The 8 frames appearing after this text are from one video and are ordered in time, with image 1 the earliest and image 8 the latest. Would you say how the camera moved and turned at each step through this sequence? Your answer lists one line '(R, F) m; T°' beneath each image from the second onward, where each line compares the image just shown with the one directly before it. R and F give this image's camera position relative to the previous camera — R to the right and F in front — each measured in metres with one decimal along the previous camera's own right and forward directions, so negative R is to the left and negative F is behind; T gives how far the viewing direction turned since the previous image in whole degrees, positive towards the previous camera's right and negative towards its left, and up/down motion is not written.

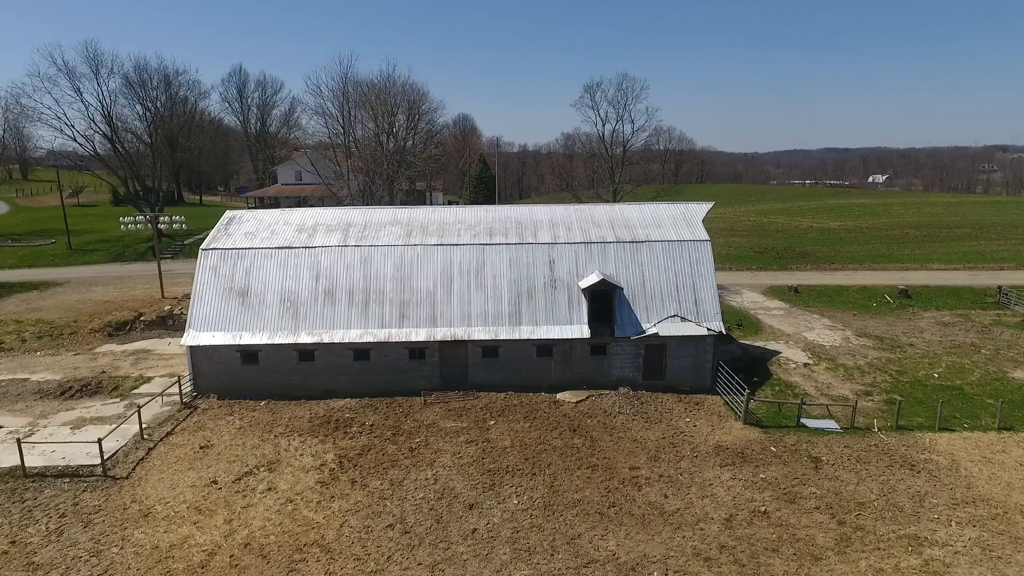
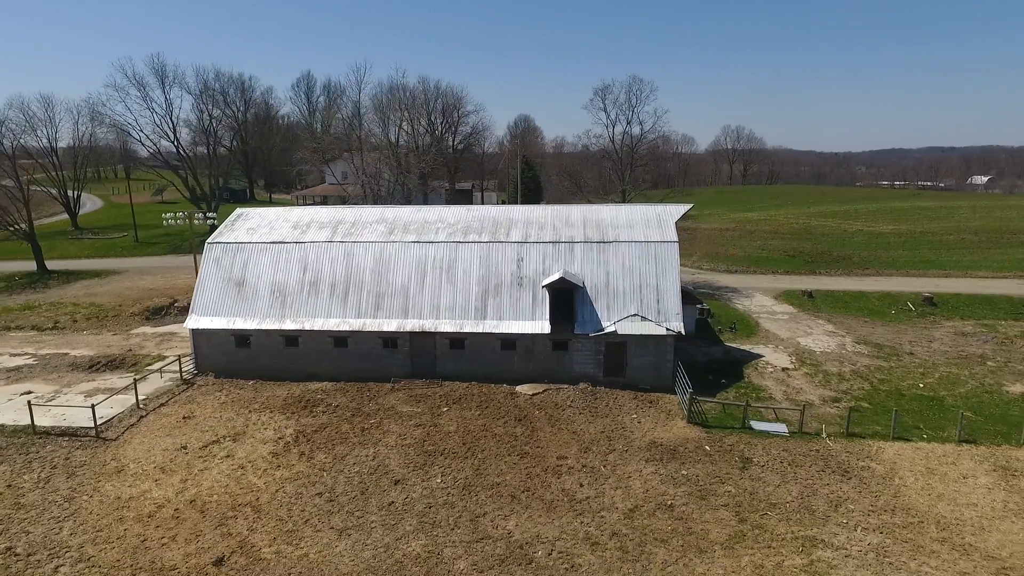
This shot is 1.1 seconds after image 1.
(+4.1, -0.8) m; -7°
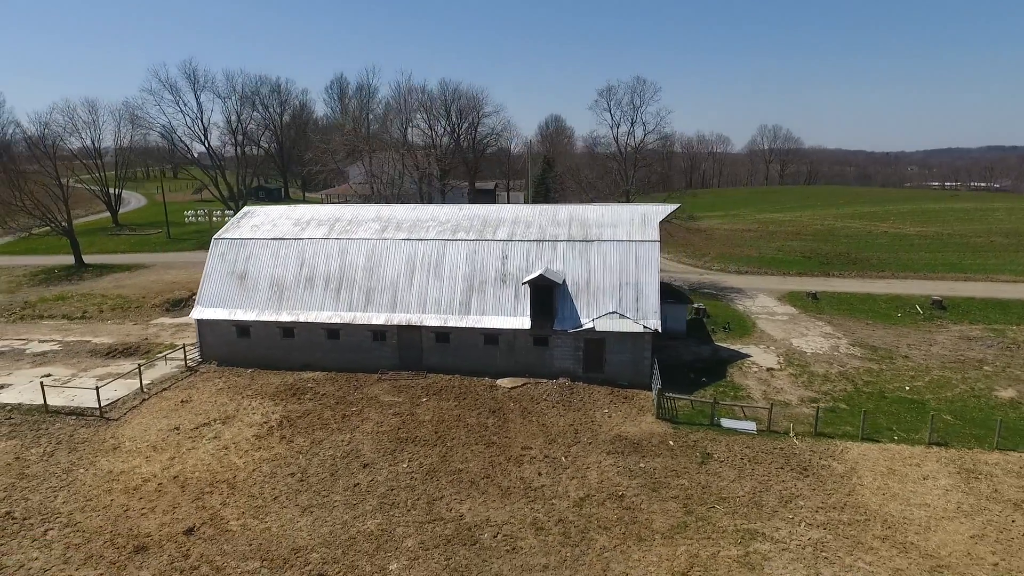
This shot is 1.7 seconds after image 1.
(+2.1, -0.6) m; -4°
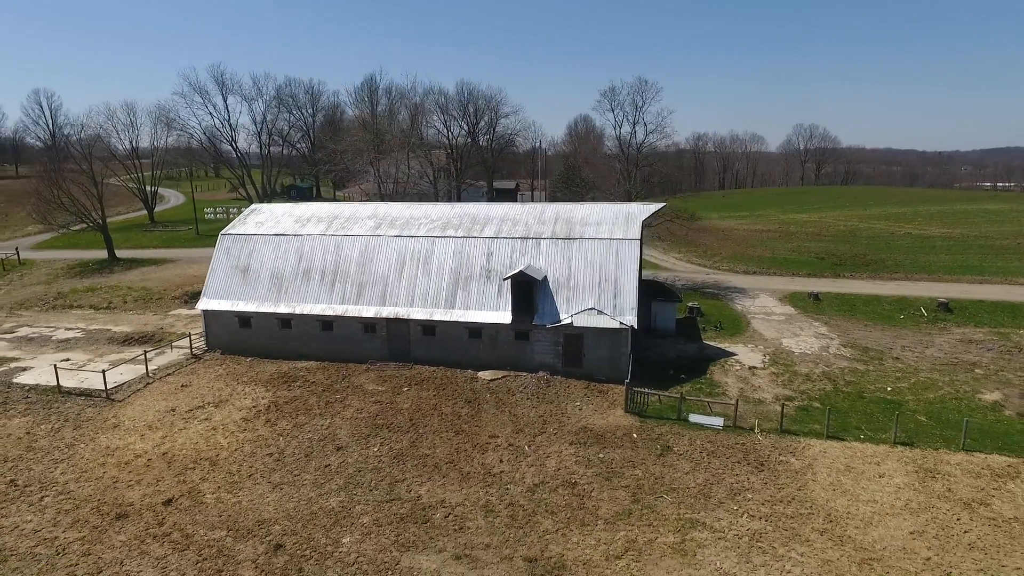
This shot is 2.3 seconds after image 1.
(+2.1, -0.7) m; -3°
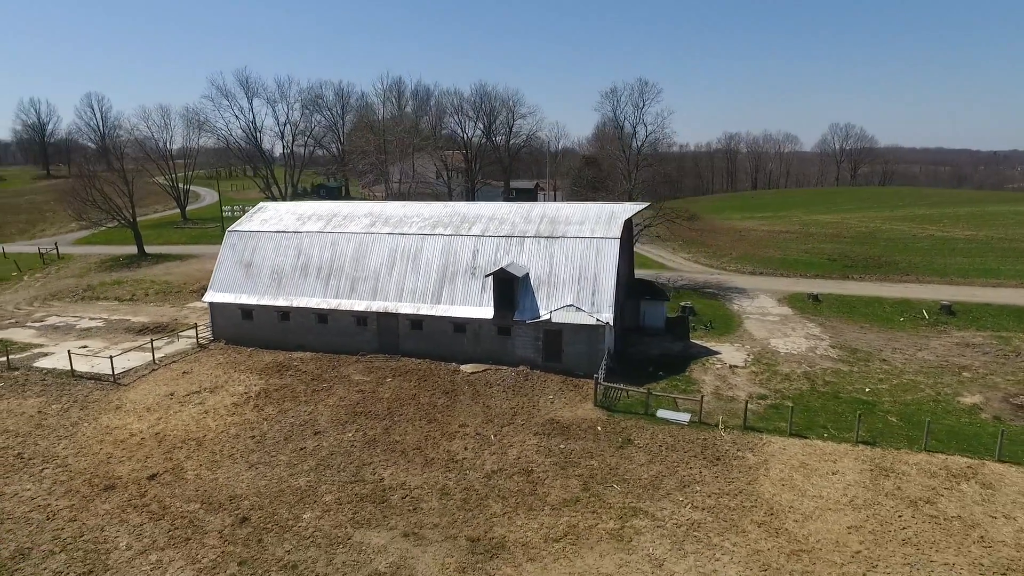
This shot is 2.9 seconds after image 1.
(+2.2, -0.7) m; -3°
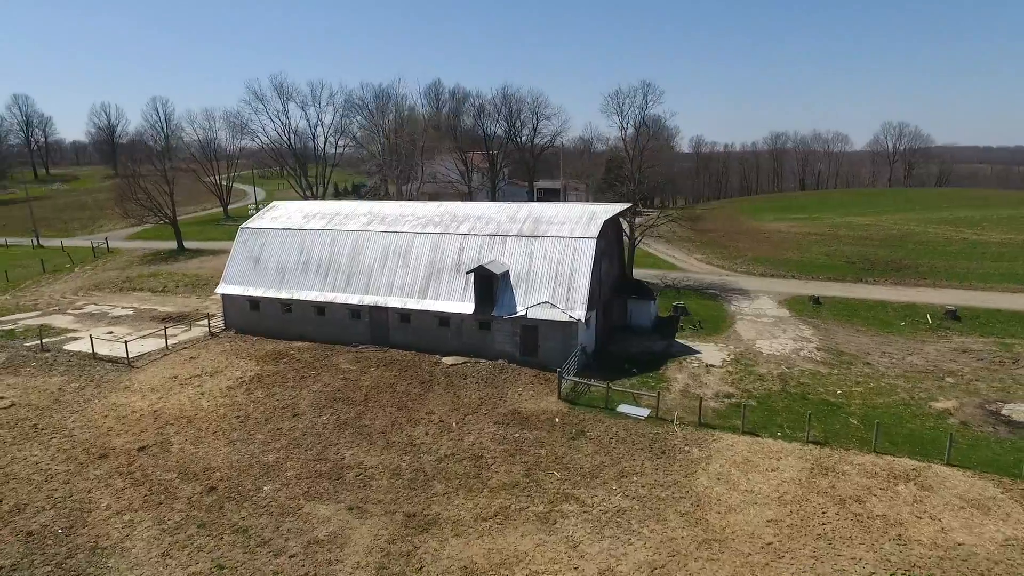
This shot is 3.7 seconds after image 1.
(+2.9, -0.9) m; -5°
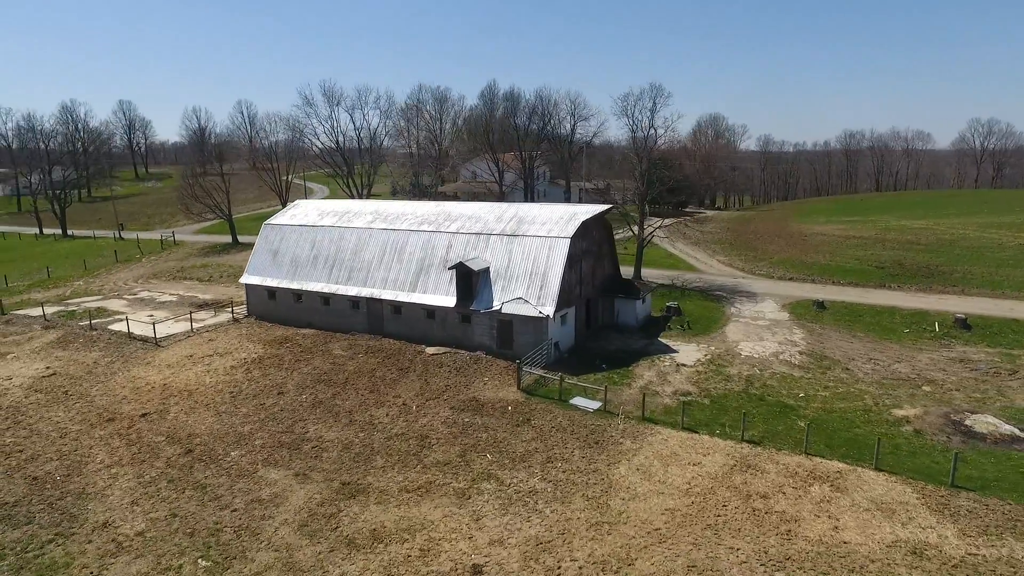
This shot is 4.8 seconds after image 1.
(+4.1, -1.1) m; -7°
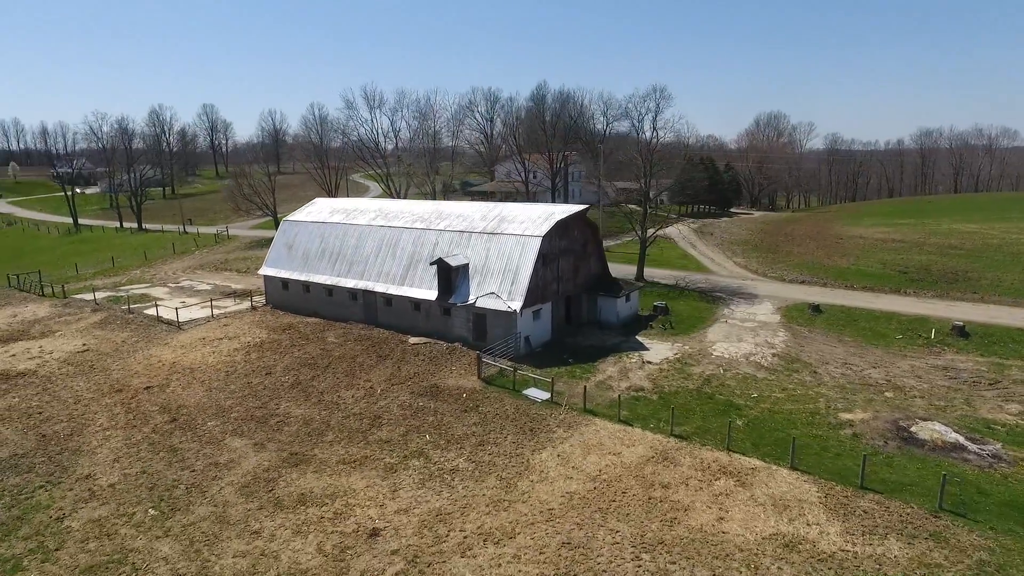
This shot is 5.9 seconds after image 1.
(+4.3, -1.0) m; -6°
